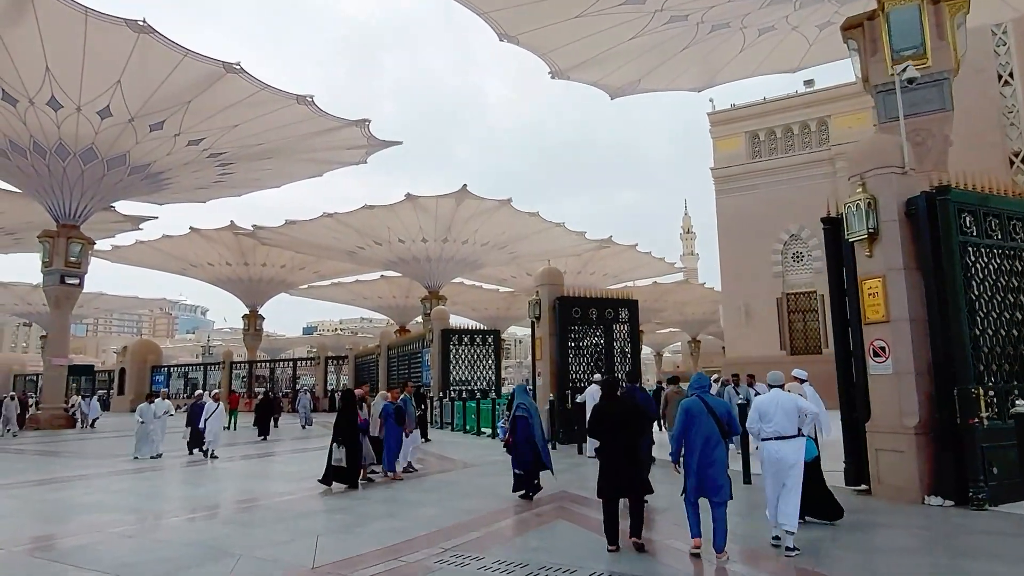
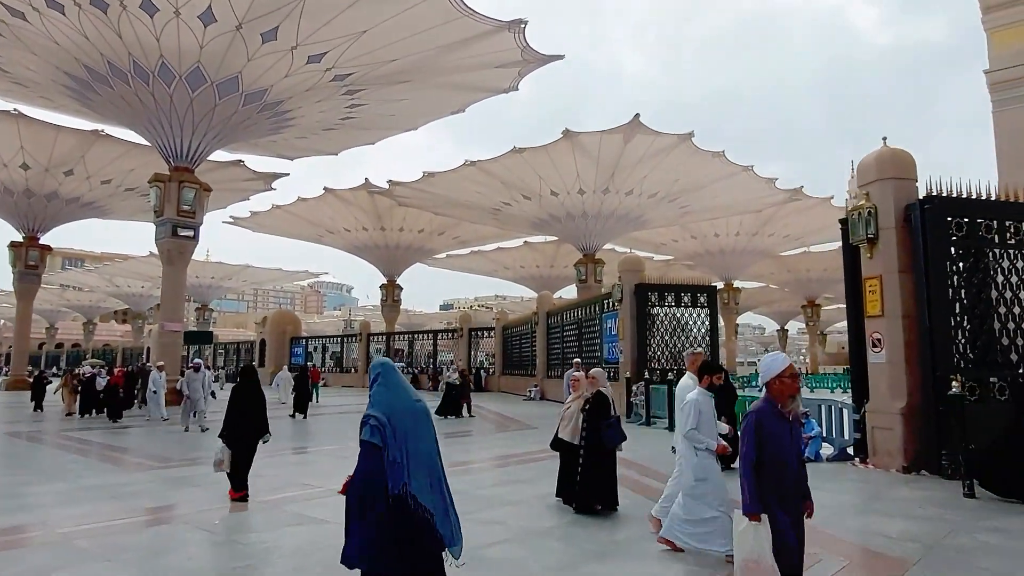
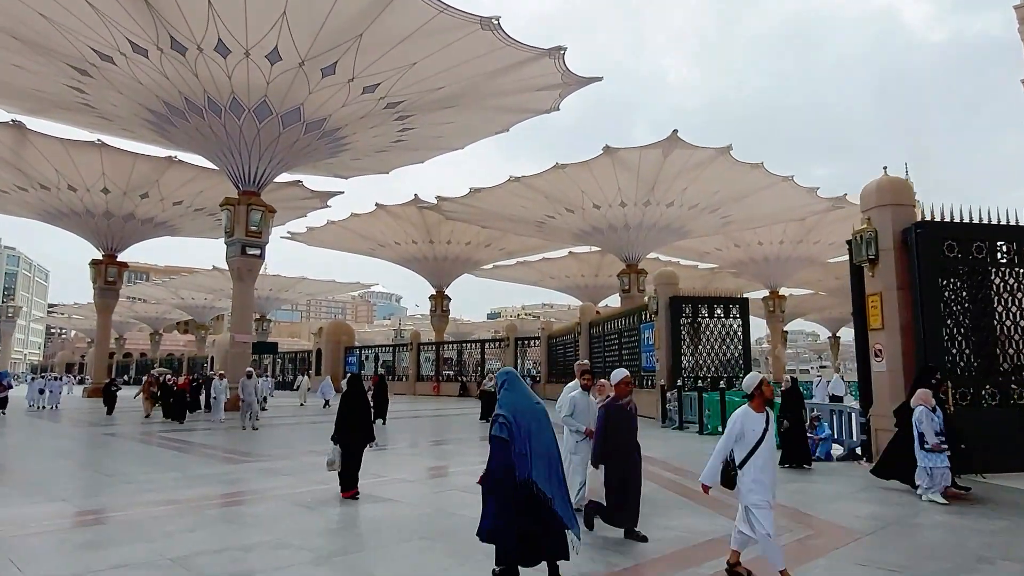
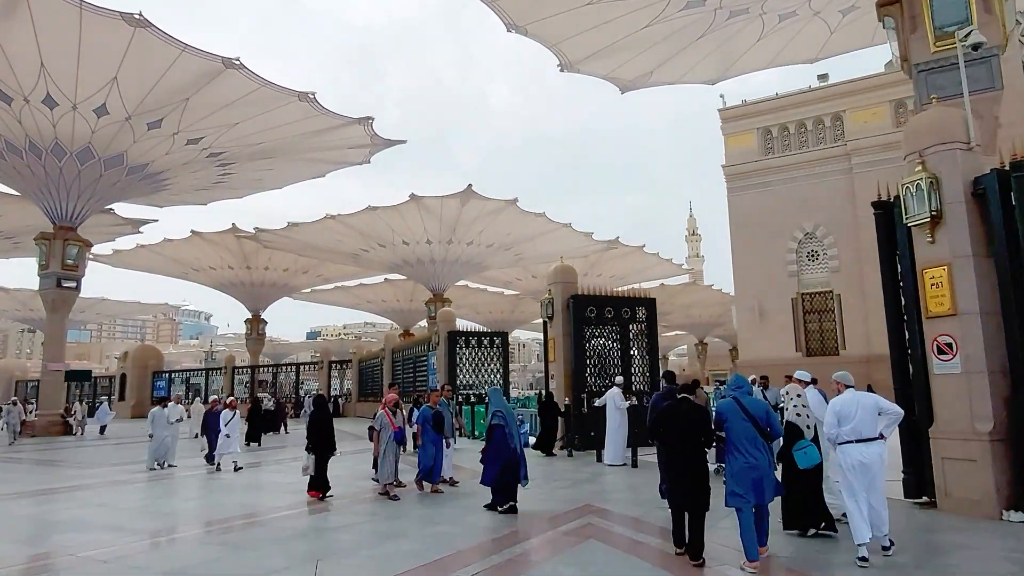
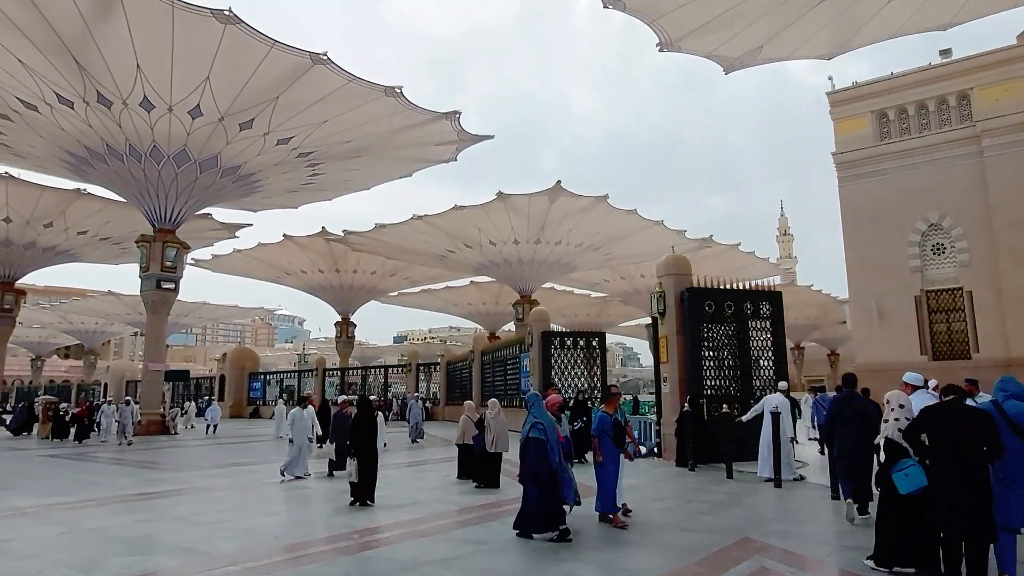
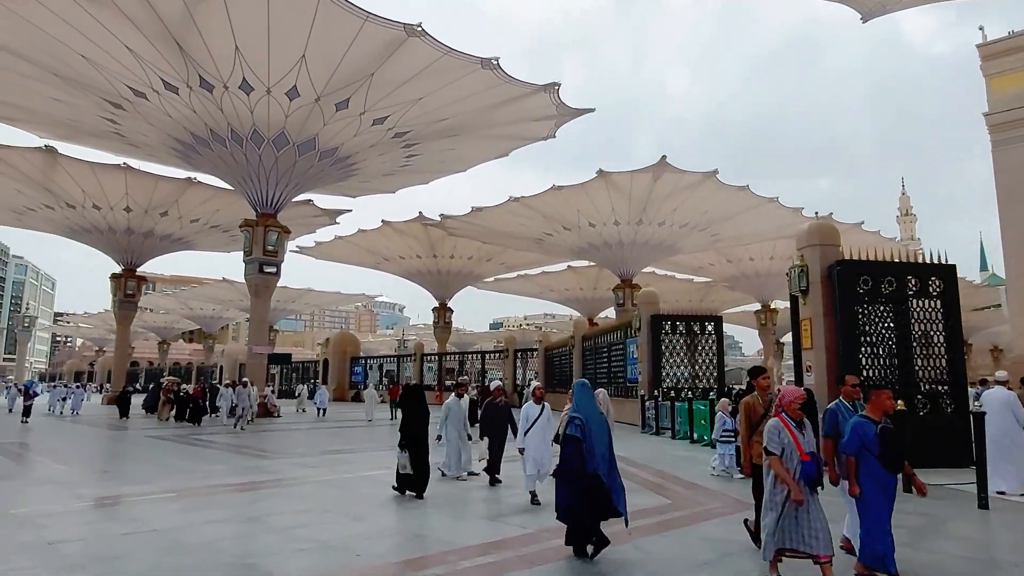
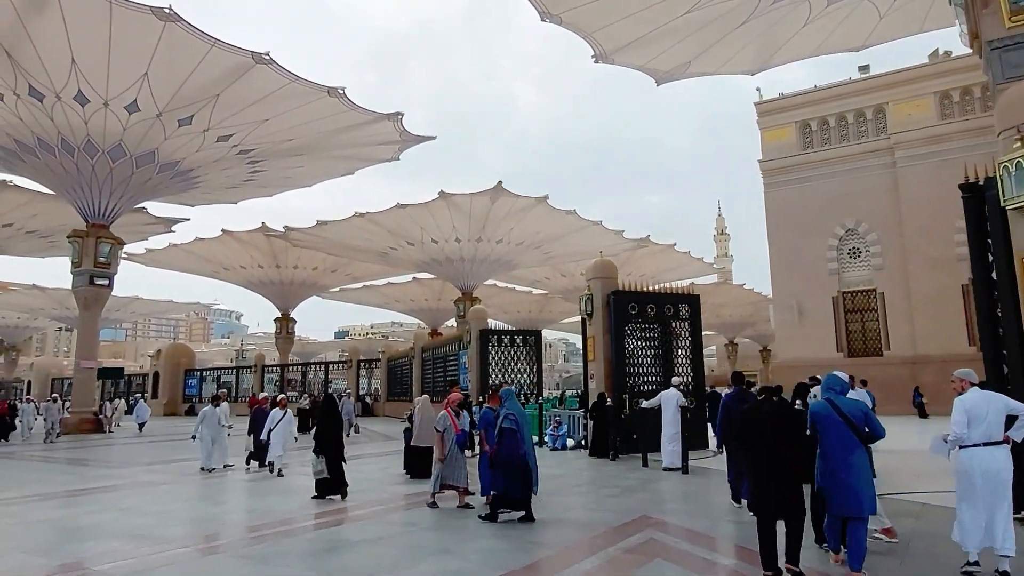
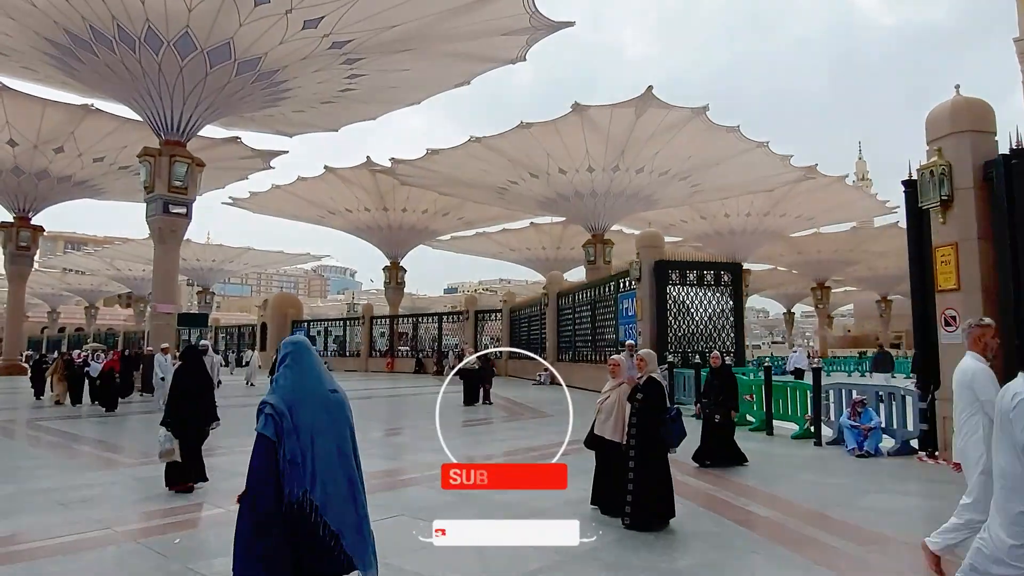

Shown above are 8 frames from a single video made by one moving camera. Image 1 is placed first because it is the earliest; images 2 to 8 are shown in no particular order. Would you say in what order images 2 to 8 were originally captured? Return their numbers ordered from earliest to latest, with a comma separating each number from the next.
4, 7, 5, 6, 3, 2, 8
